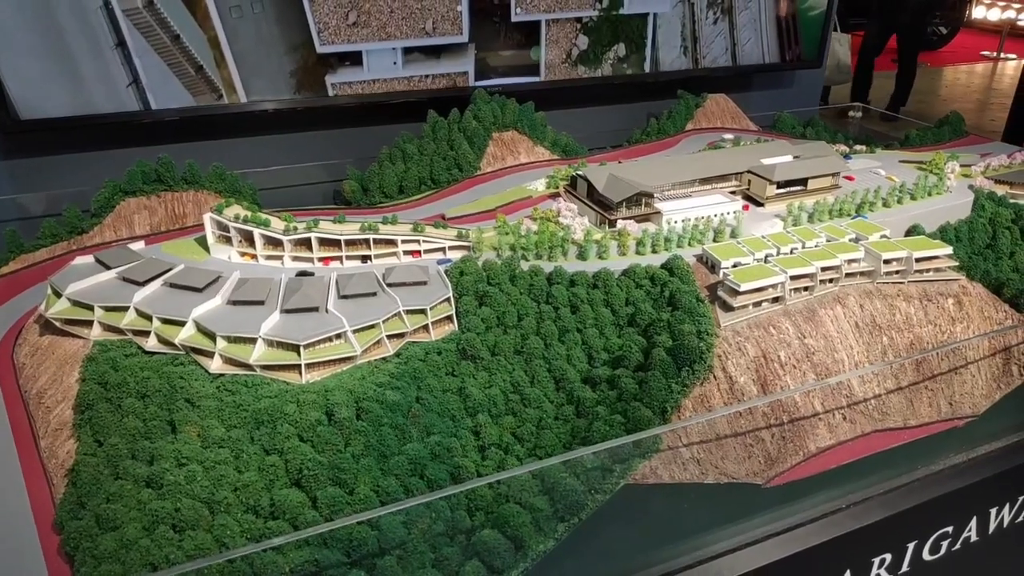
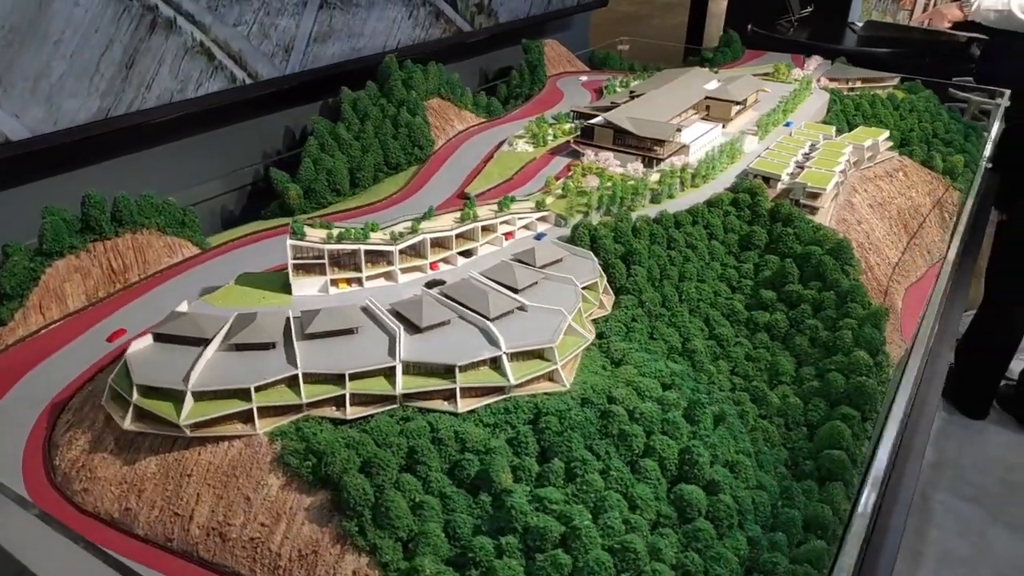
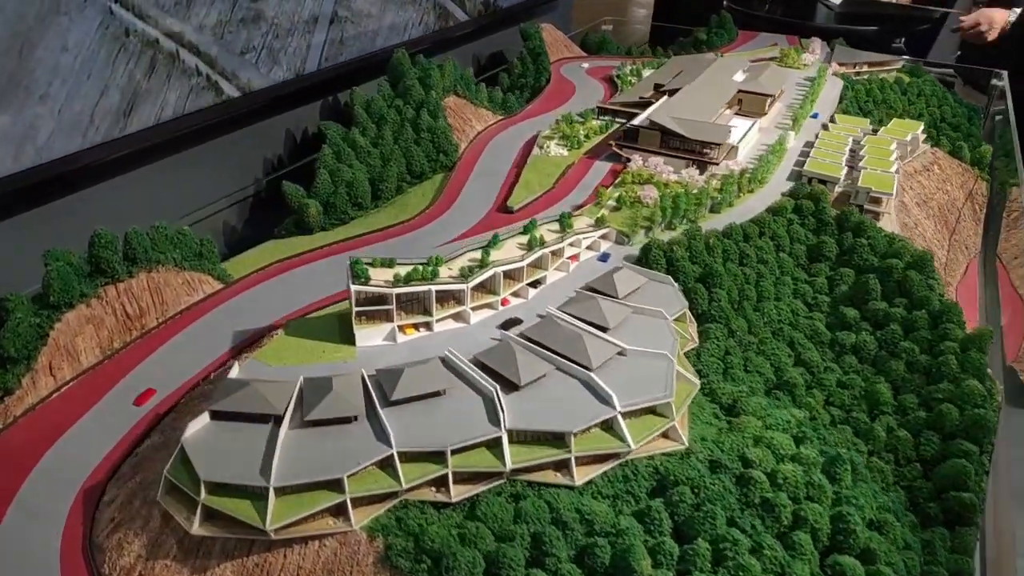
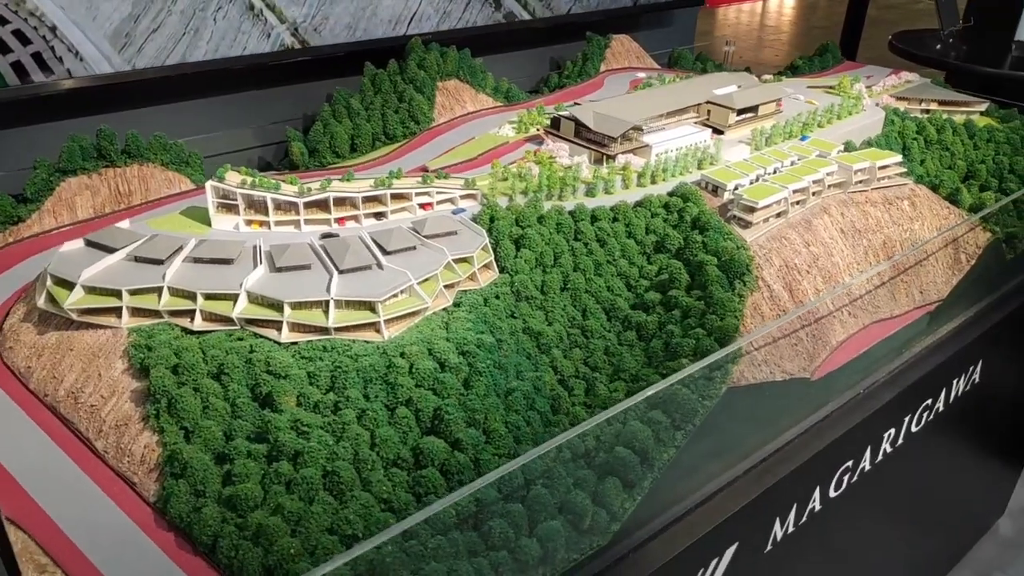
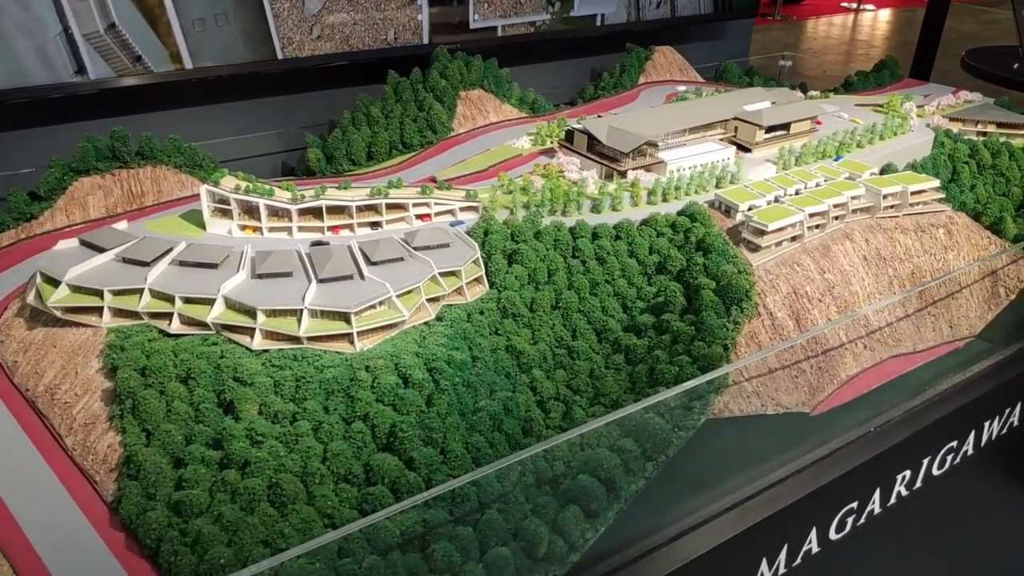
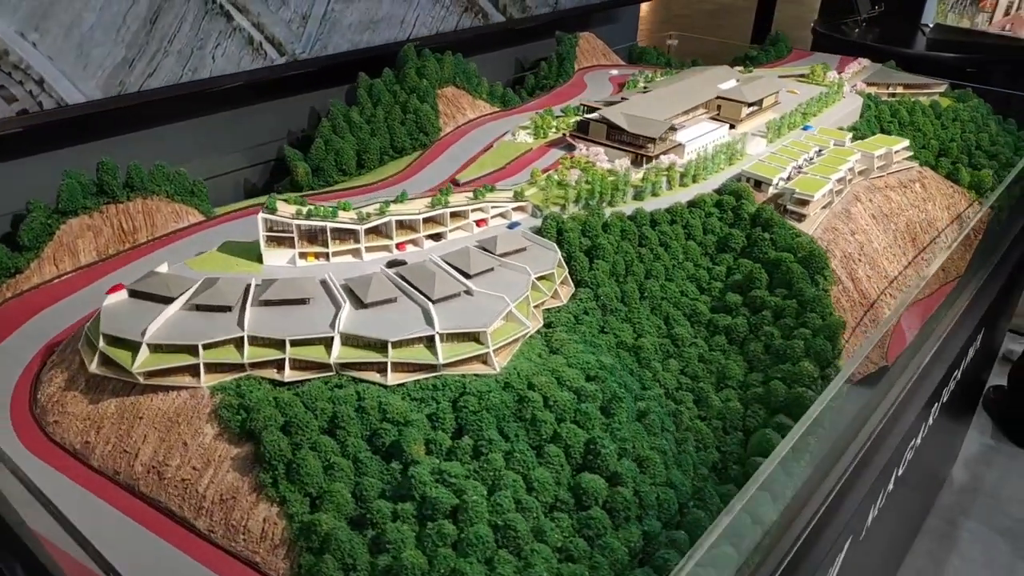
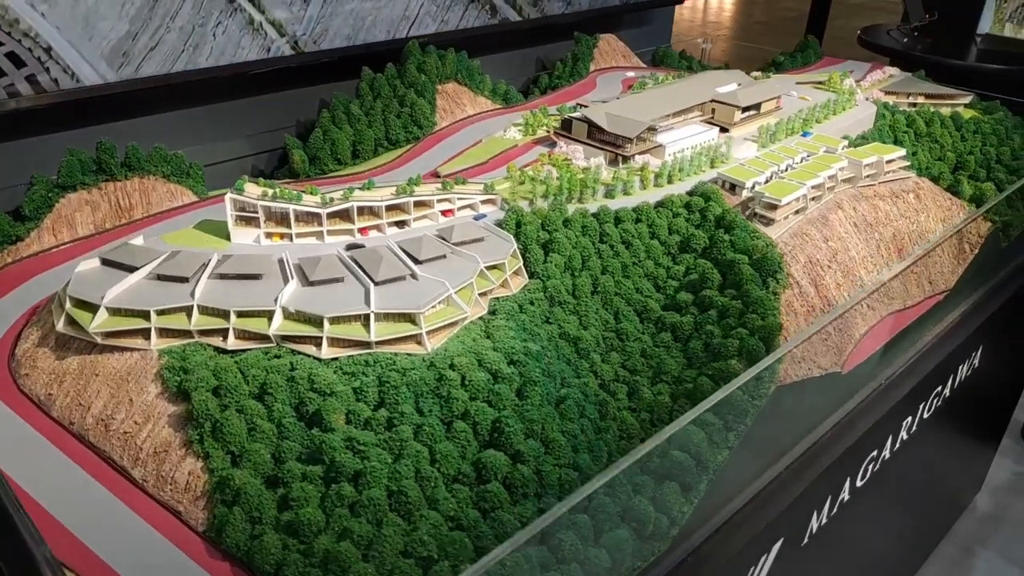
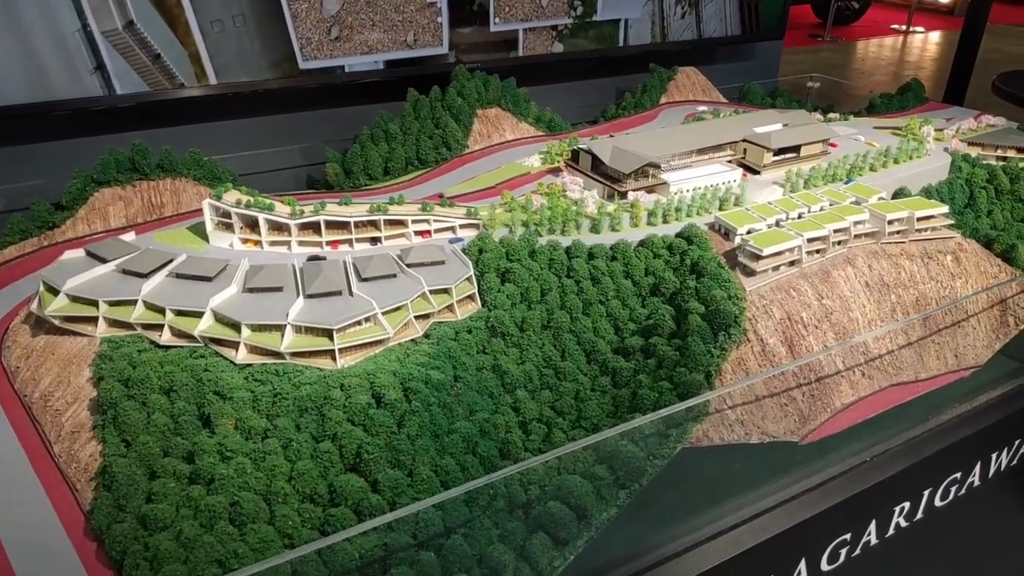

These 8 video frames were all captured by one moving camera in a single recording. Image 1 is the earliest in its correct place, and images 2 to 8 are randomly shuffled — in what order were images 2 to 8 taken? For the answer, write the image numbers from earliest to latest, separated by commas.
8, 5, 4, 7, 6, 2, 3
